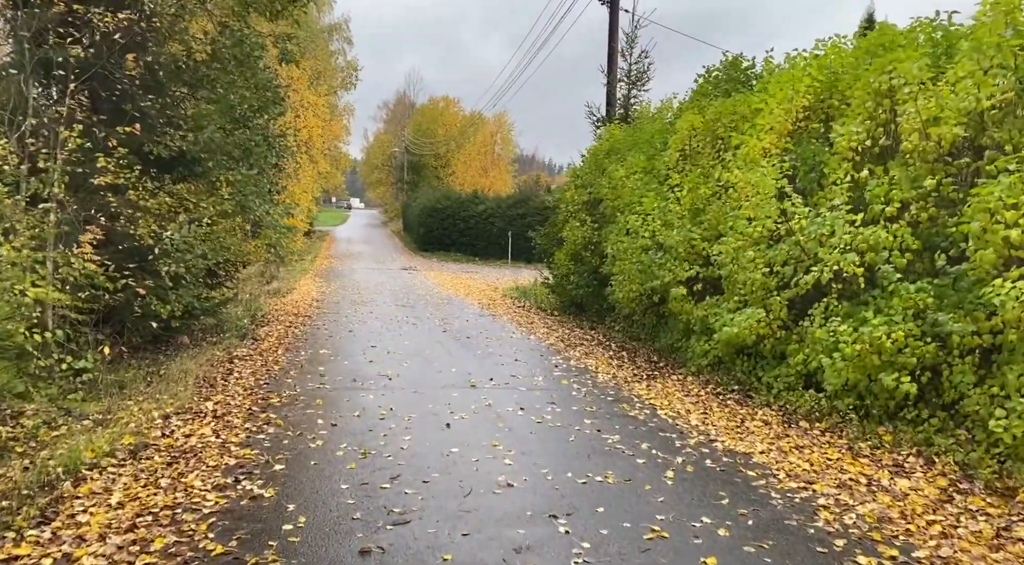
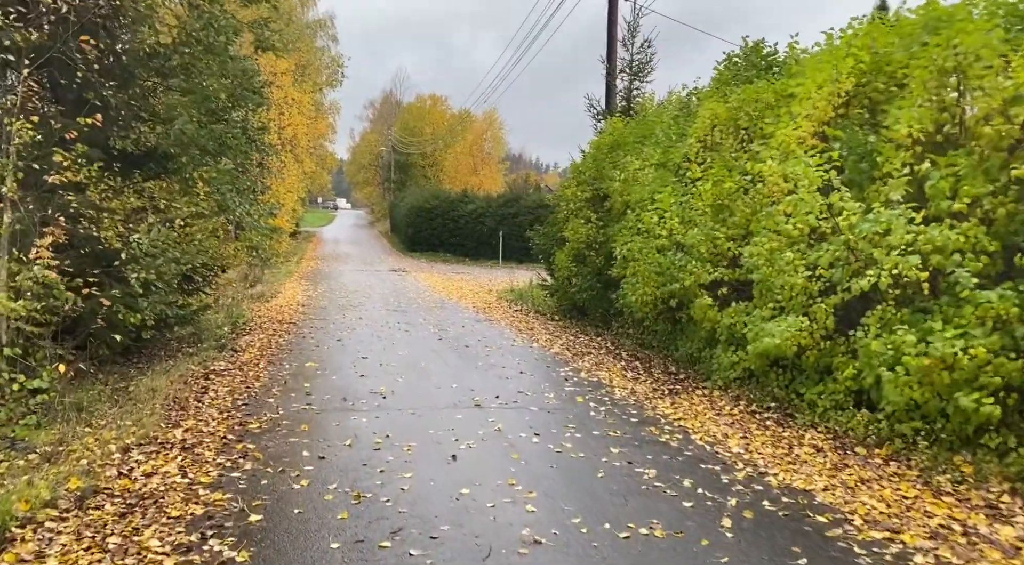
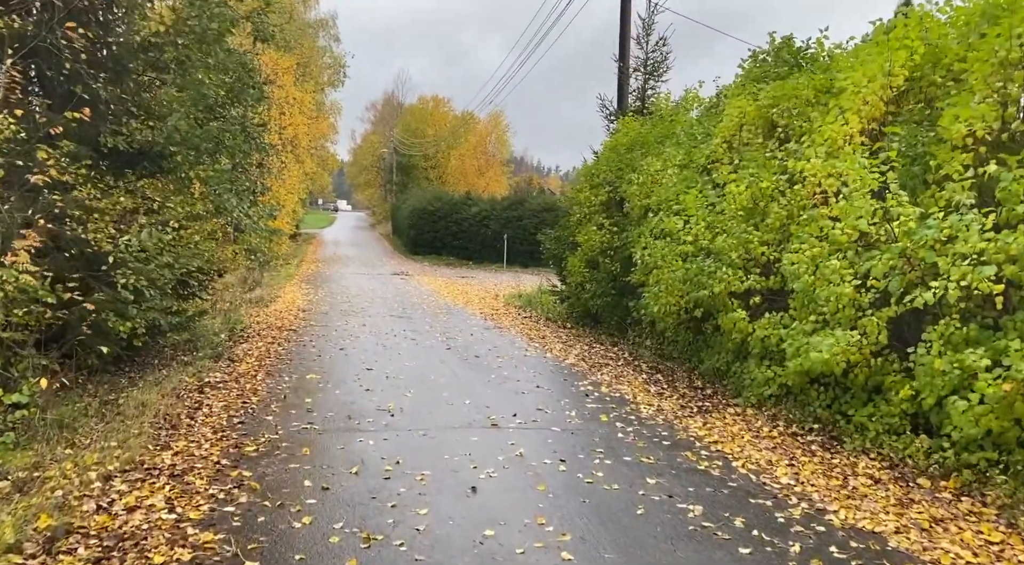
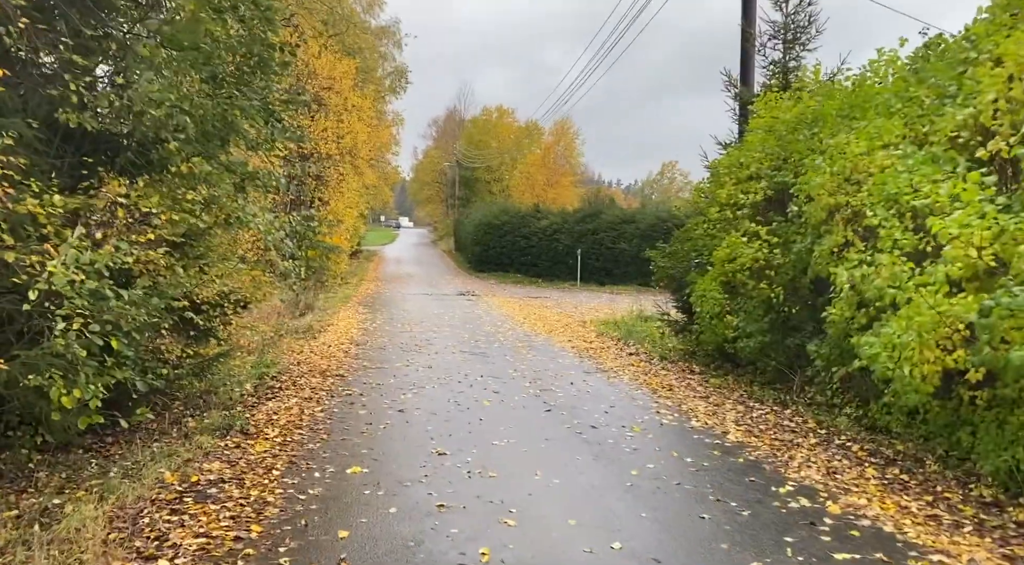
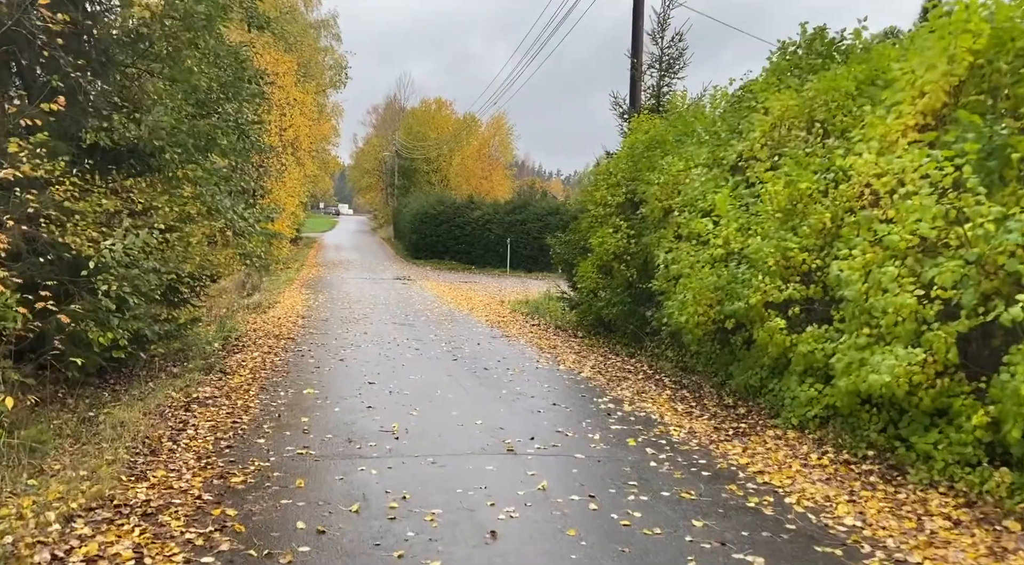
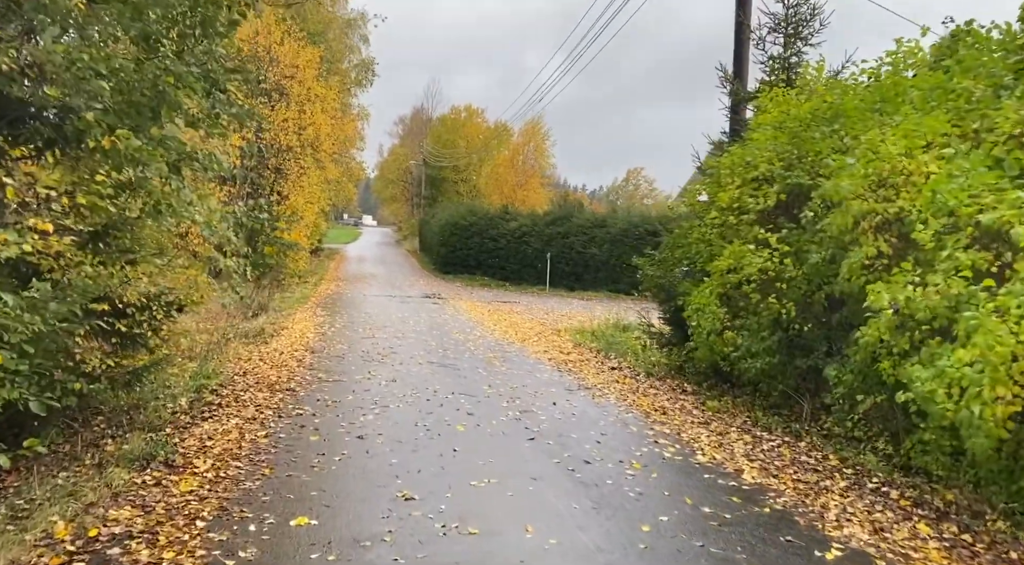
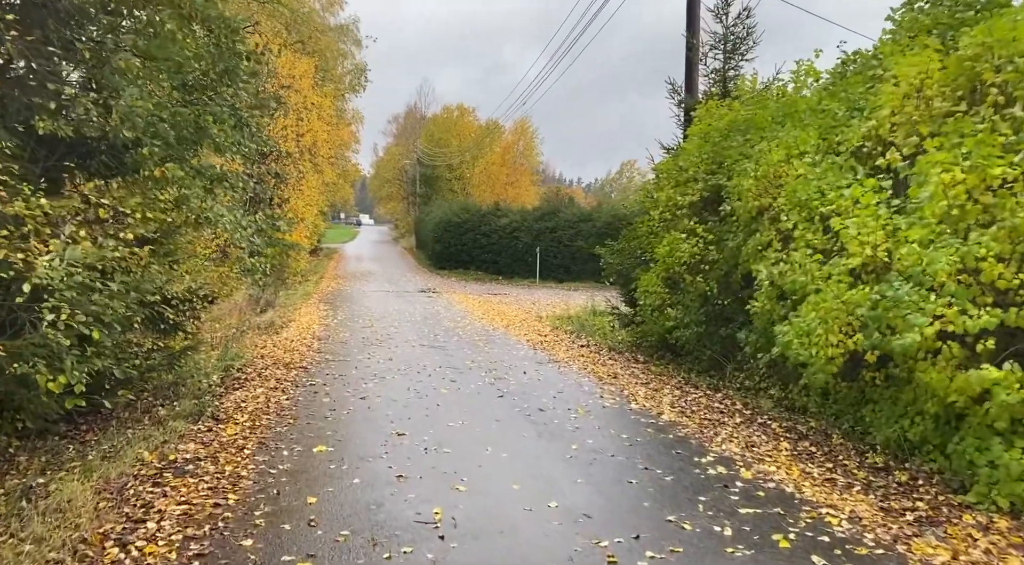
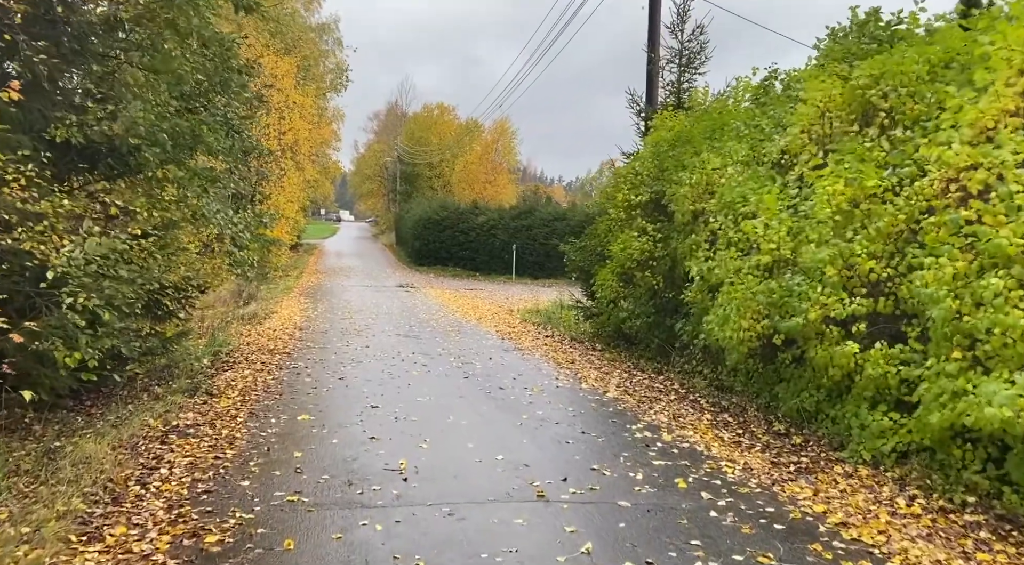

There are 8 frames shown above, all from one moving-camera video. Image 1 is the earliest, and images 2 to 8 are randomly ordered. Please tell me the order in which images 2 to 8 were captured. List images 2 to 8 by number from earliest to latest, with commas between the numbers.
2, 3, 5, 8, 7, 4, 6
